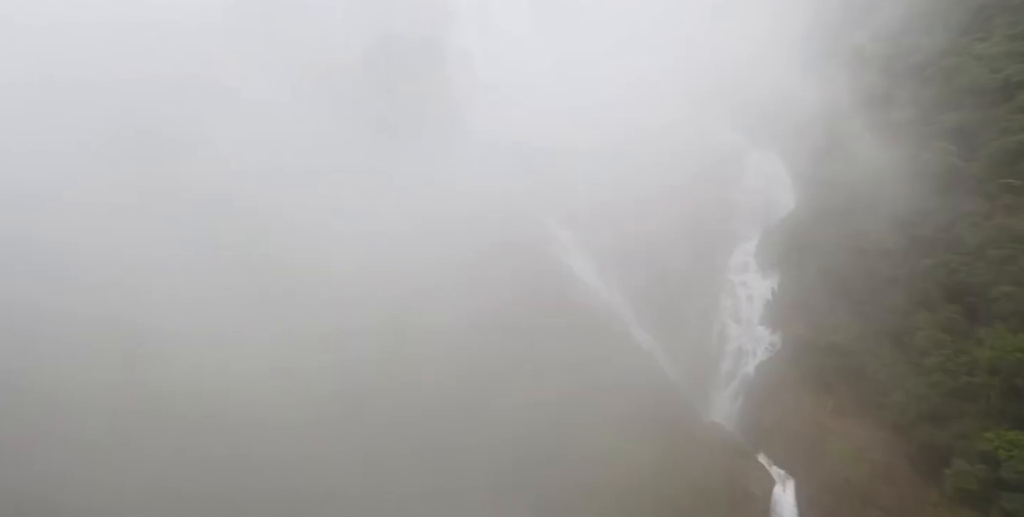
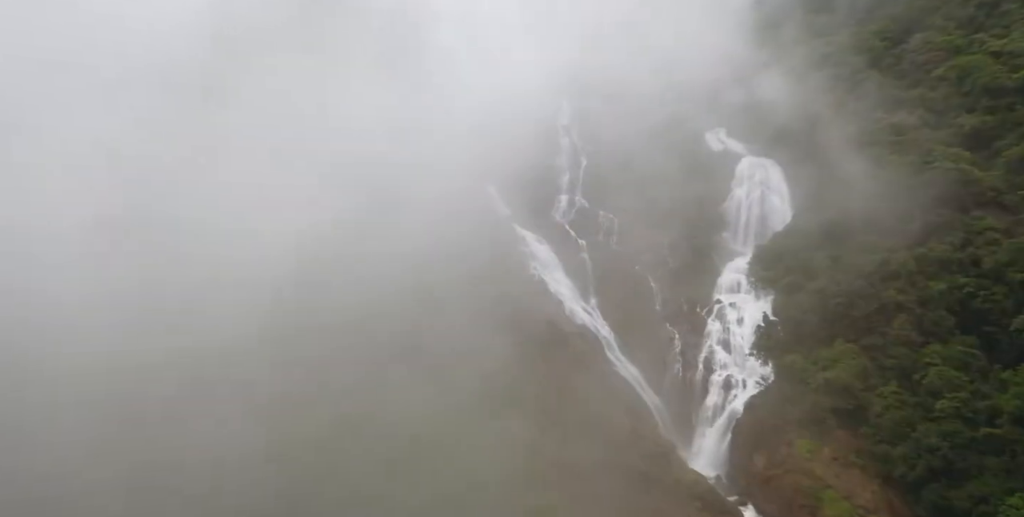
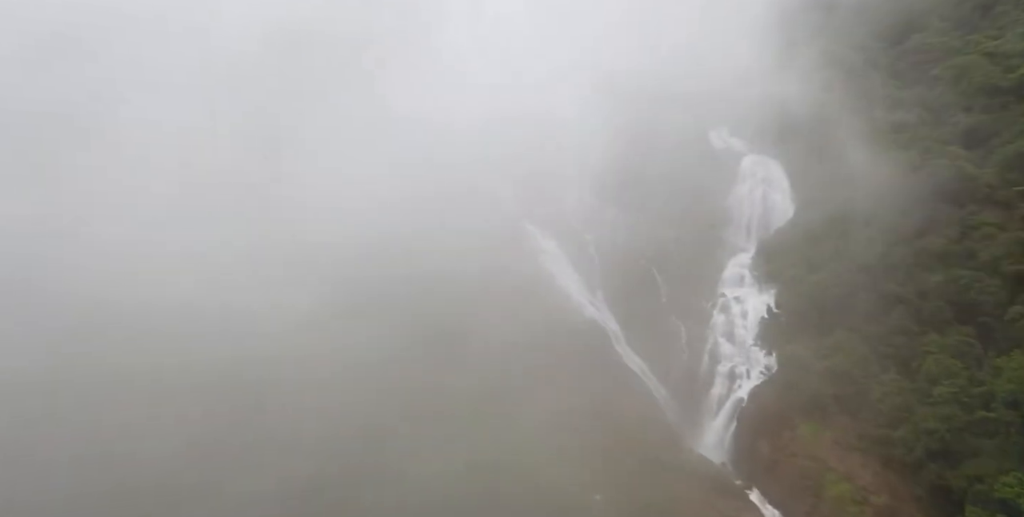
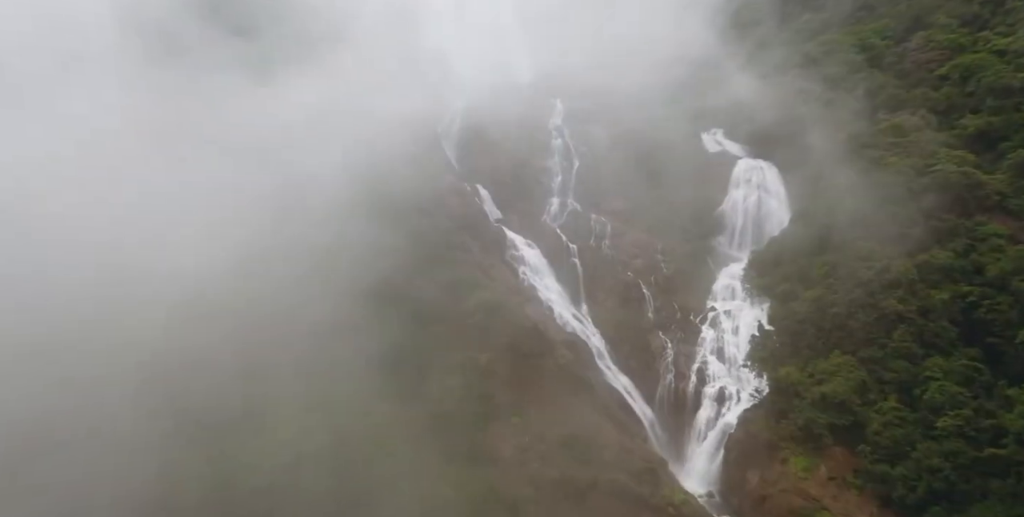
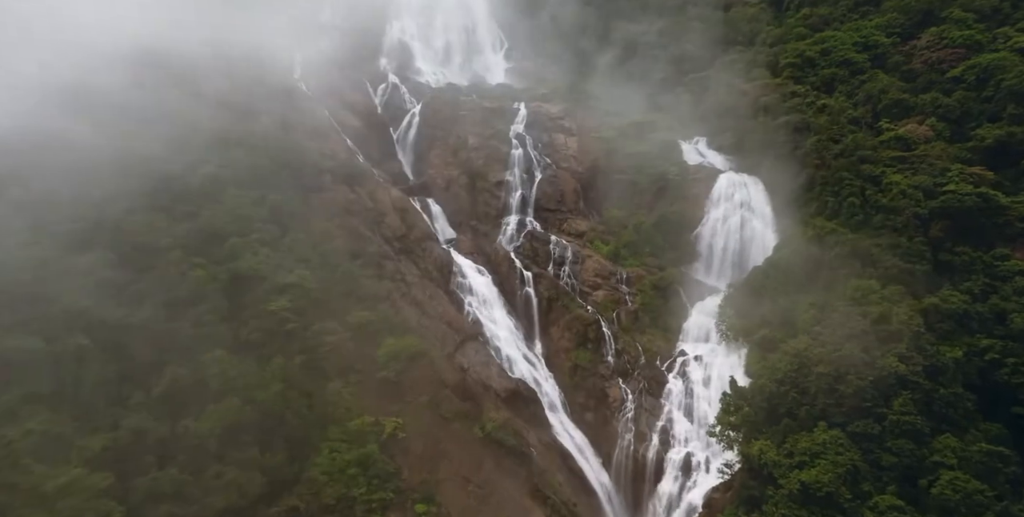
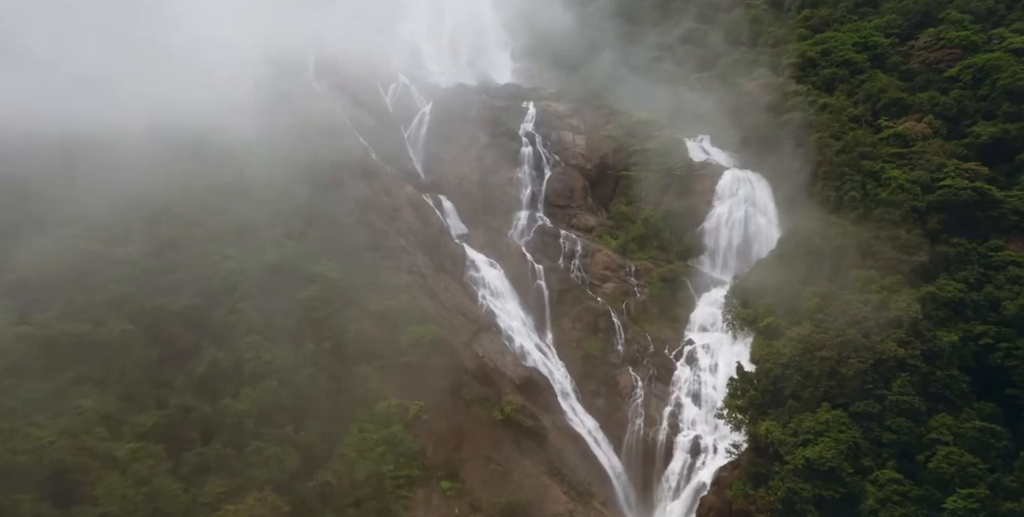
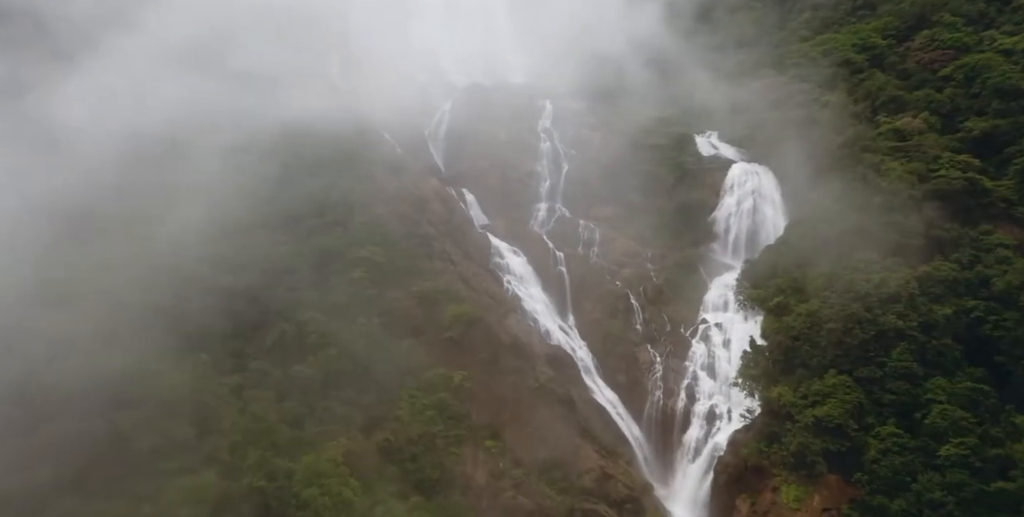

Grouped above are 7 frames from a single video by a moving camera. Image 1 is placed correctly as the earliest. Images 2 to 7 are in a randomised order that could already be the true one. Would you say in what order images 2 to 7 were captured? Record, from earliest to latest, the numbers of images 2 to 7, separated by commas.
3, 2, 4, 7, 6, 5
